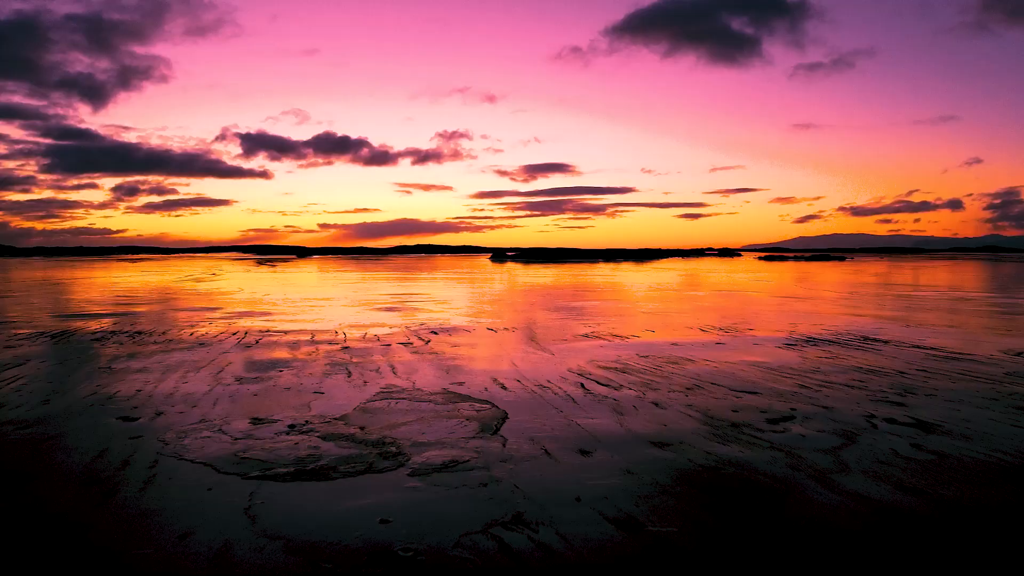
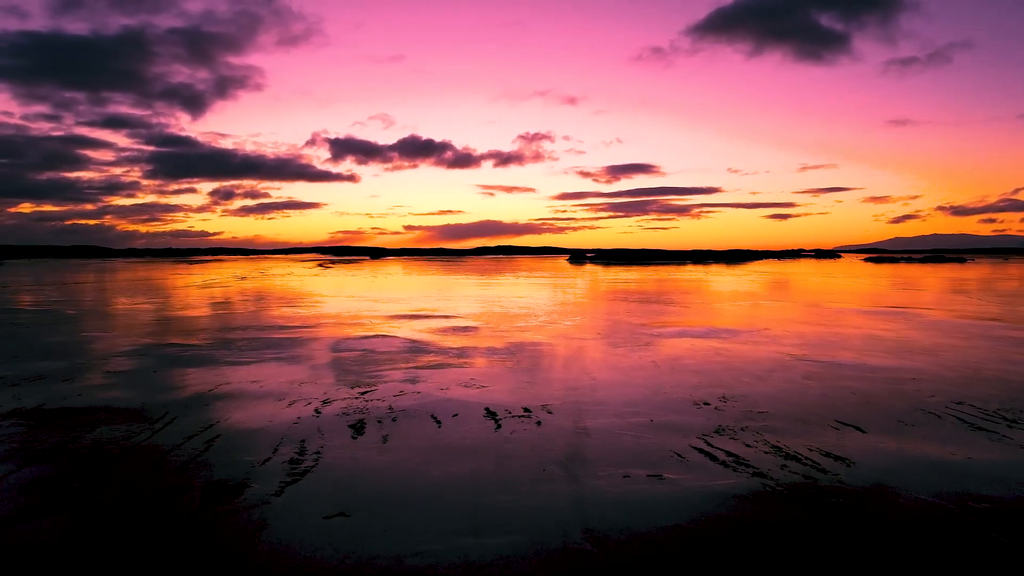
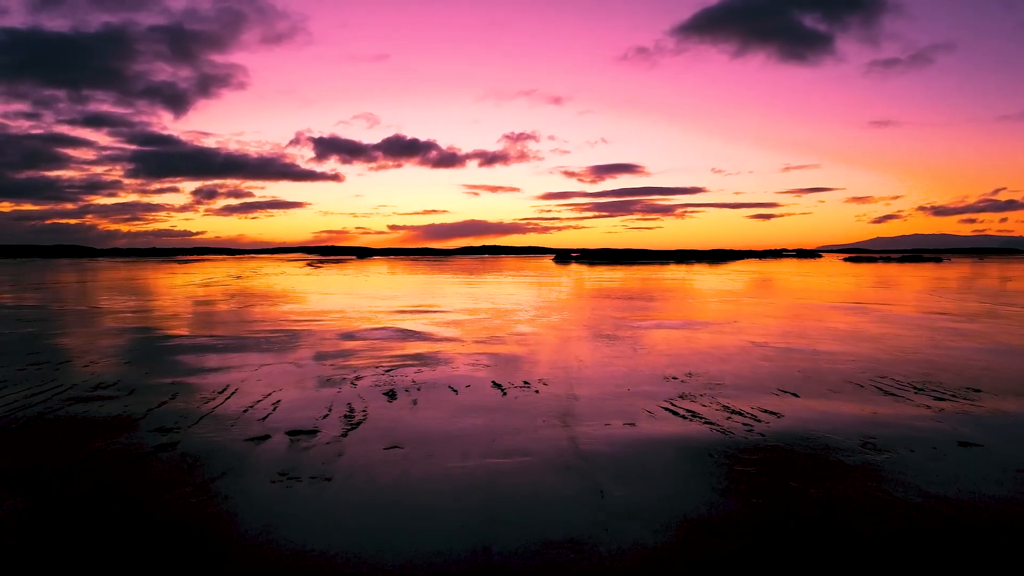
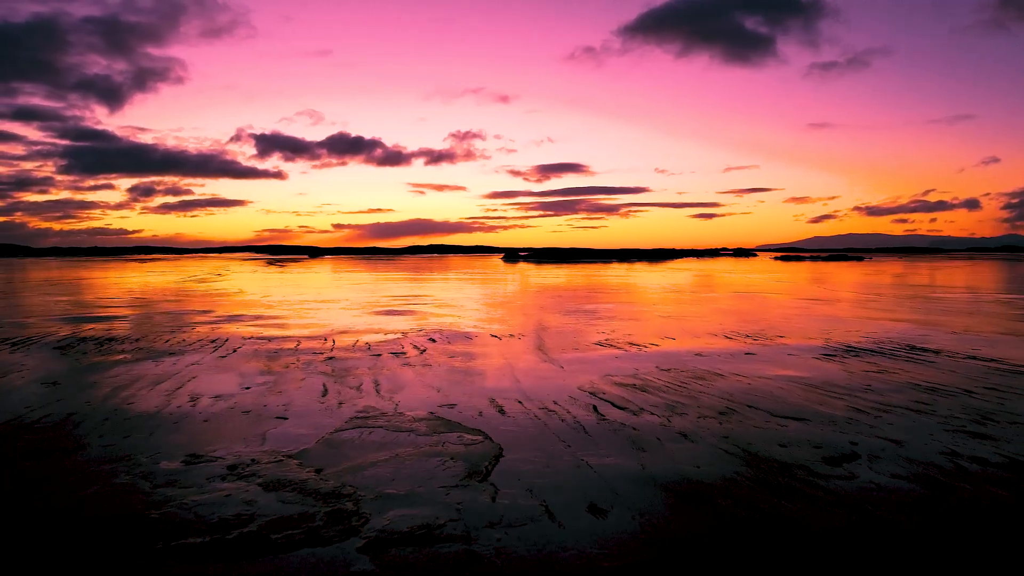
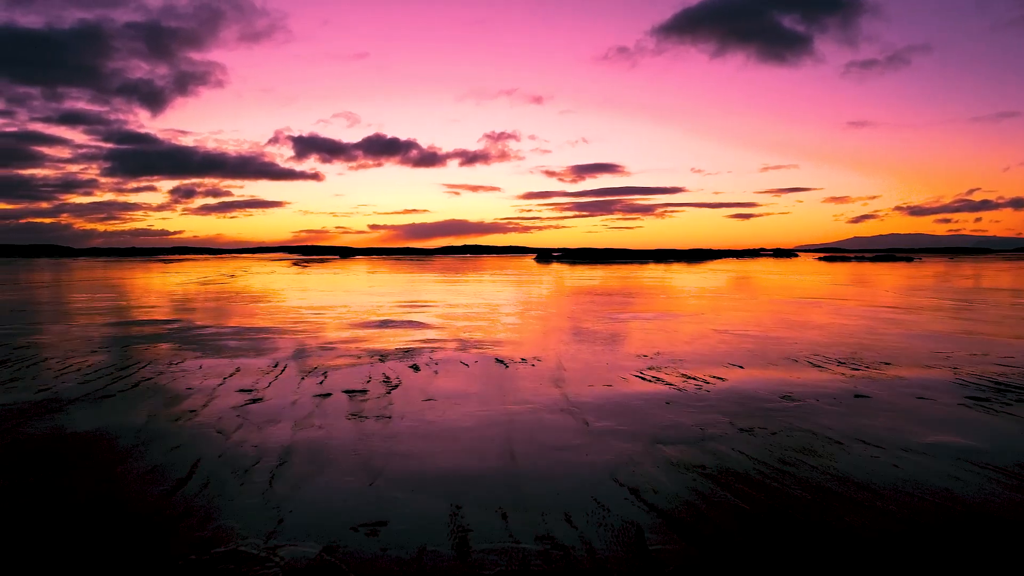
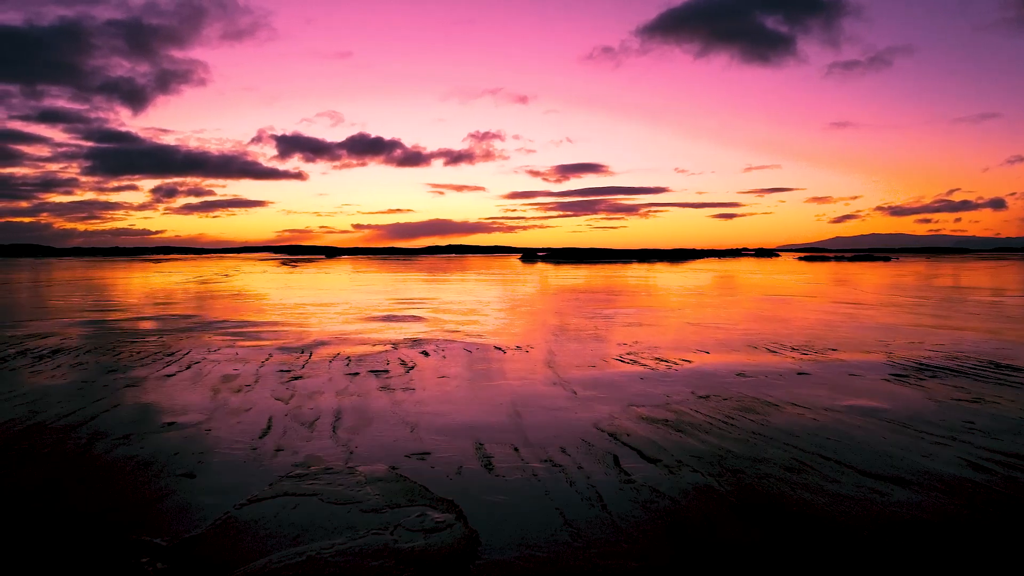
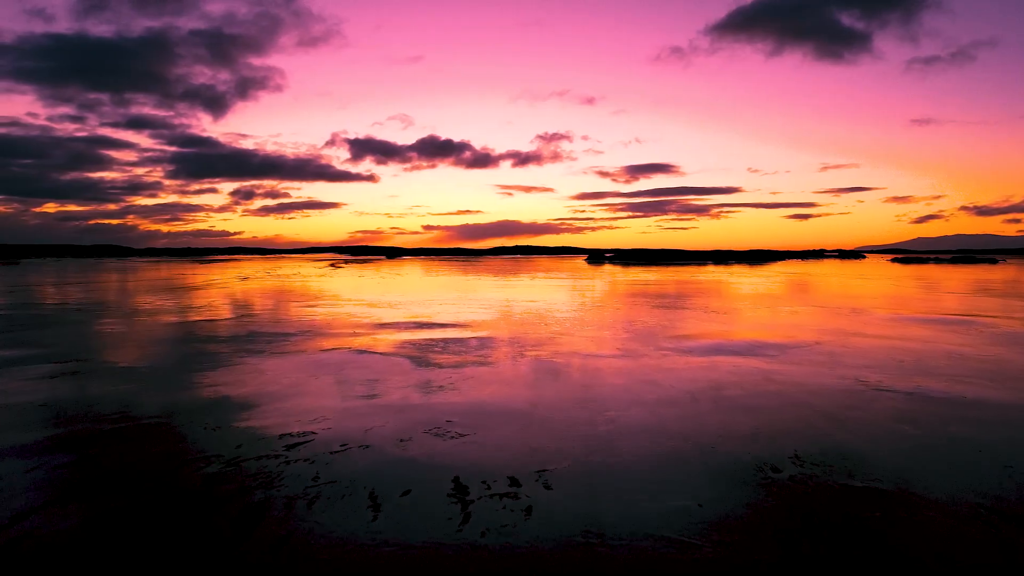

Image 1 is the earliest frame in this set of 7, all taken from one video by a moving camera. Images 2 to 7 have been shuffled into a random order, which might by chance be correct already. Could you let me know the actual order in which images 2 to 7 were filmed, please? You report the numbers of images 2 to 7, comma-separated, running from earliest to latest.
4, 6, 5, 3, 2, 7
